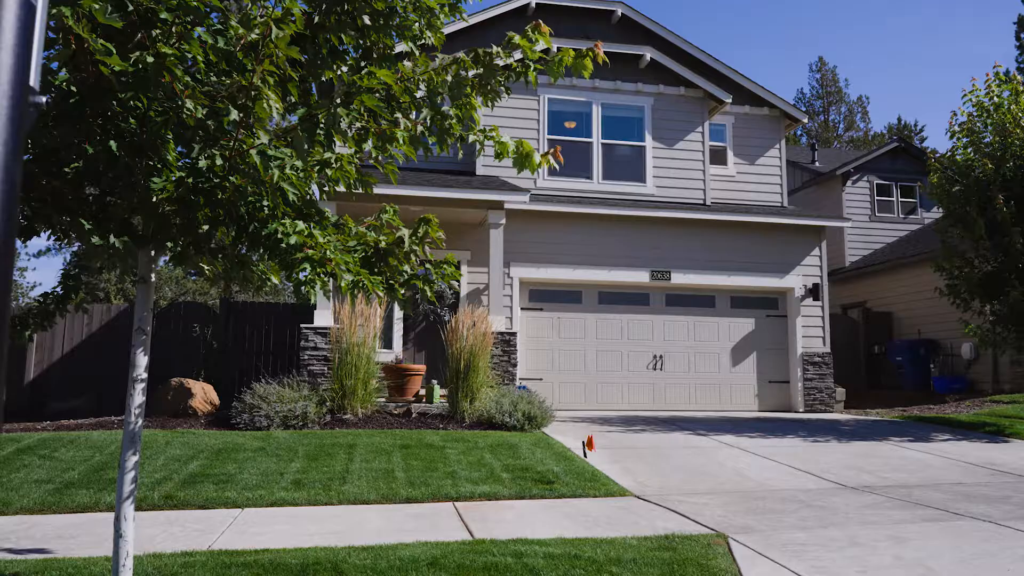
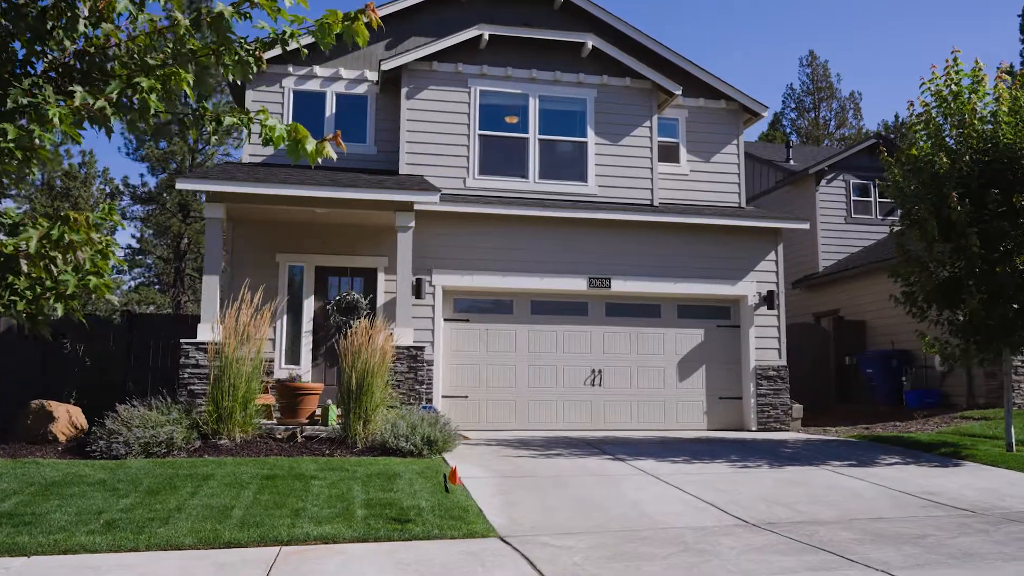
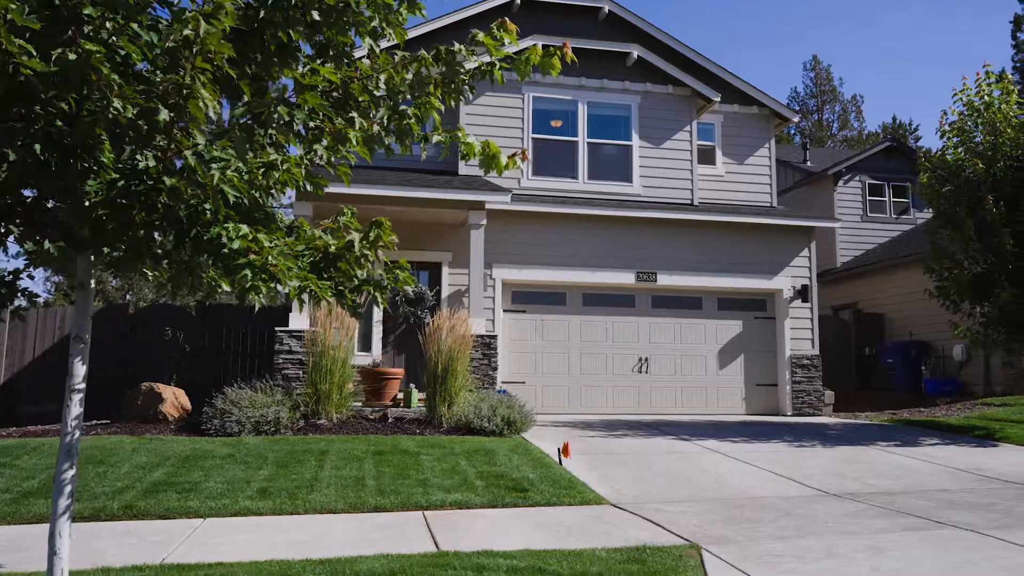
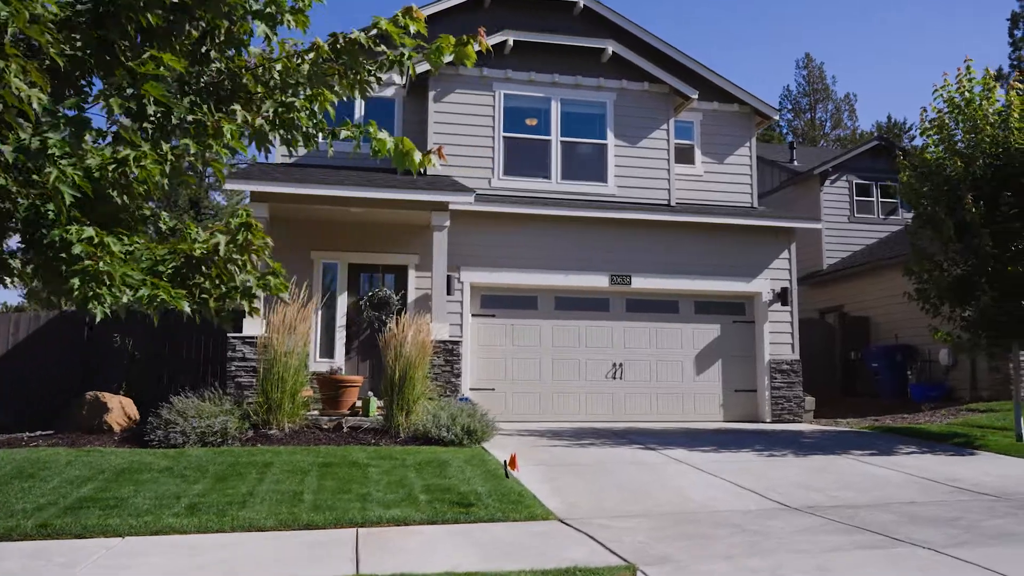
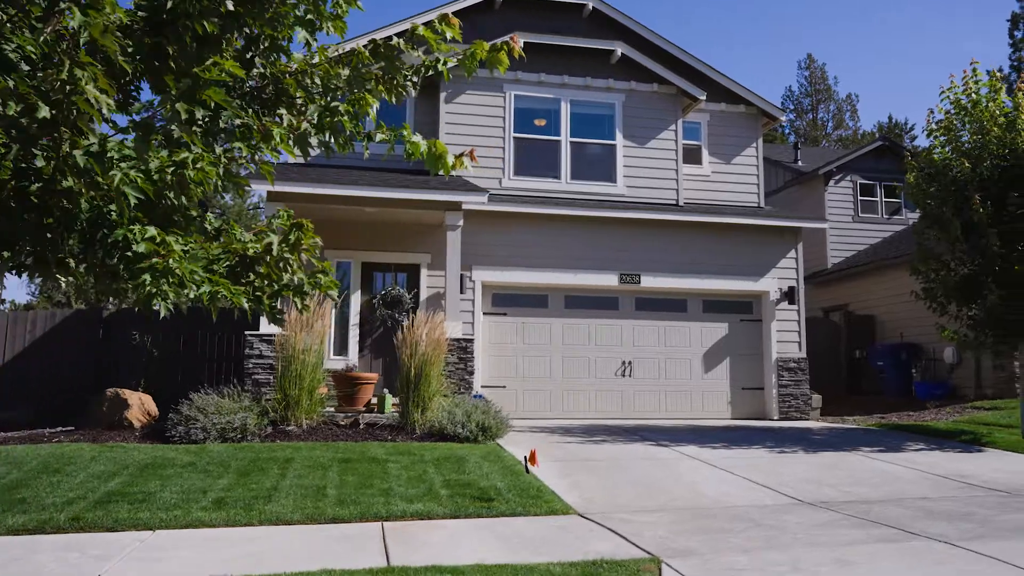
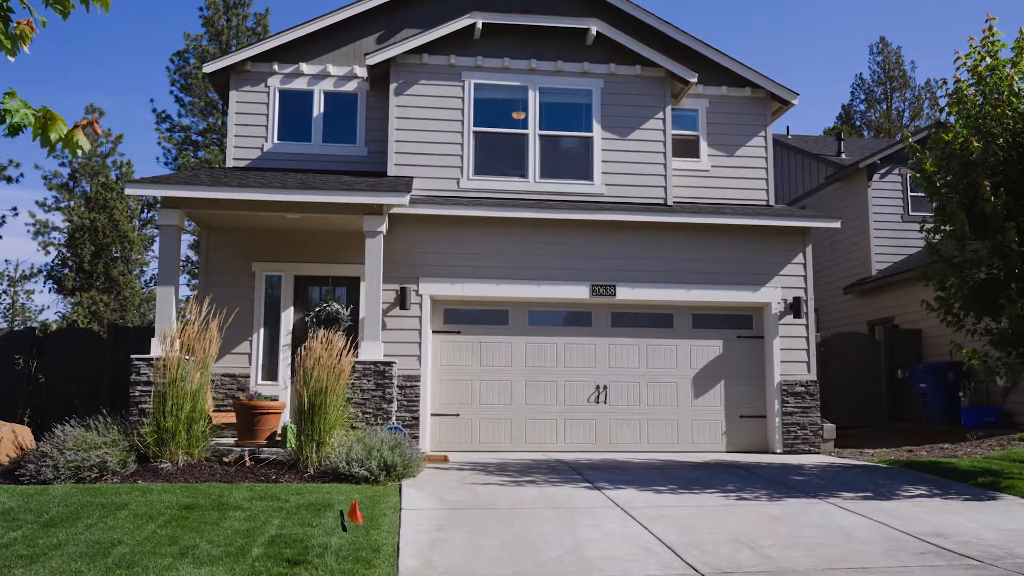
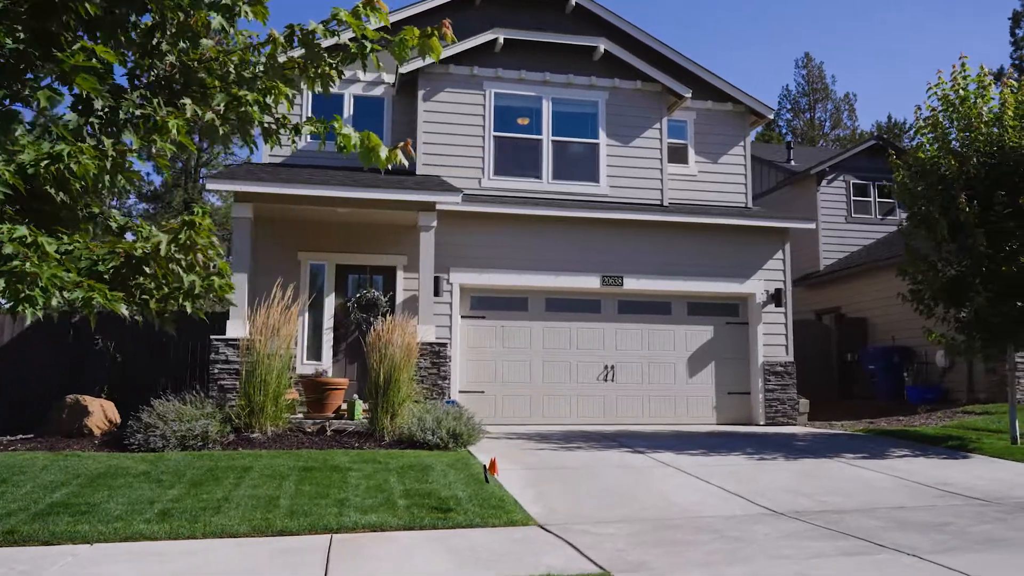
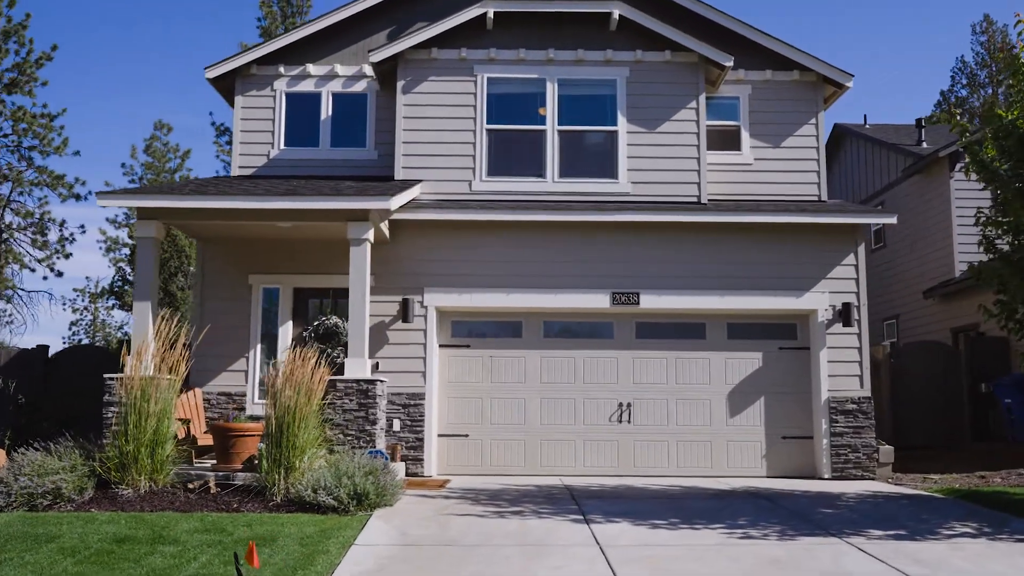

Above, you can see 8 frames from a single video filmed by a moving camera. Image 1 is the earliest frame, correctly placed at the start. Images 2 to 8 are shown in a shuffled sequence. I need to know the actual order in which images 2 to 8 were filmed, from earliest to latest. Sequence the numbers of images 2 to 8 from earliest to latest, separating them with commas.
3, 5, 4, 7, 2, 6, 8
